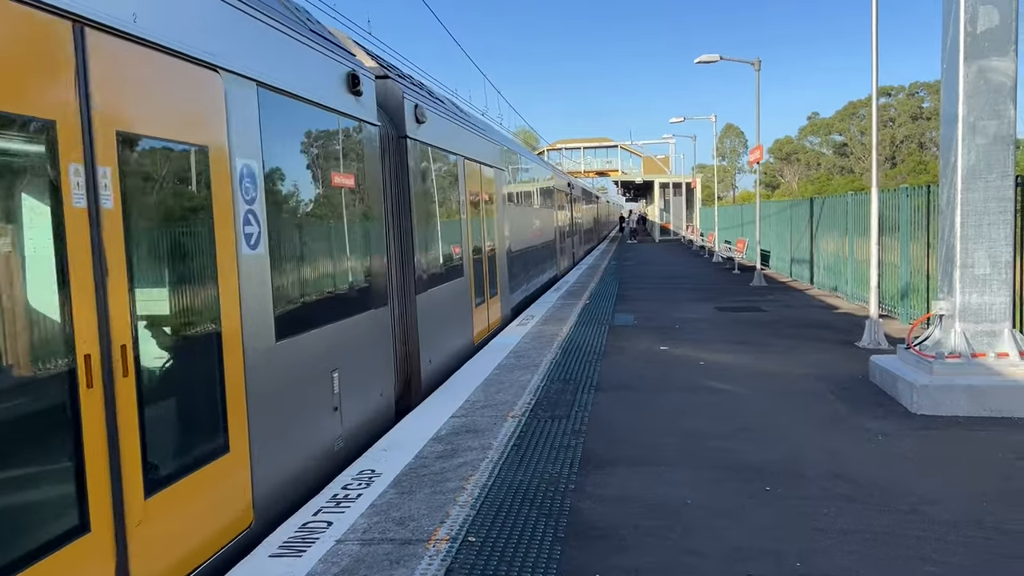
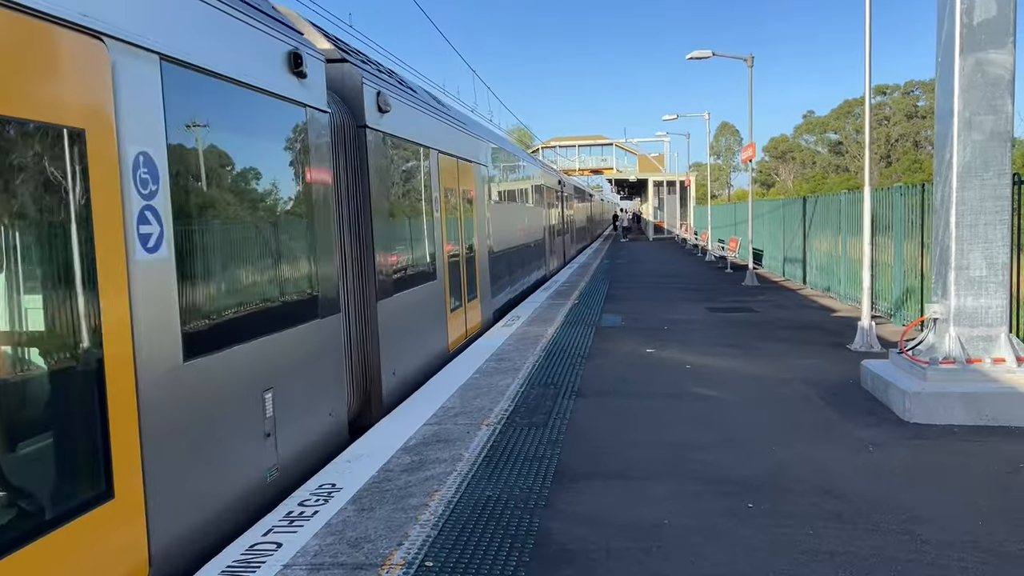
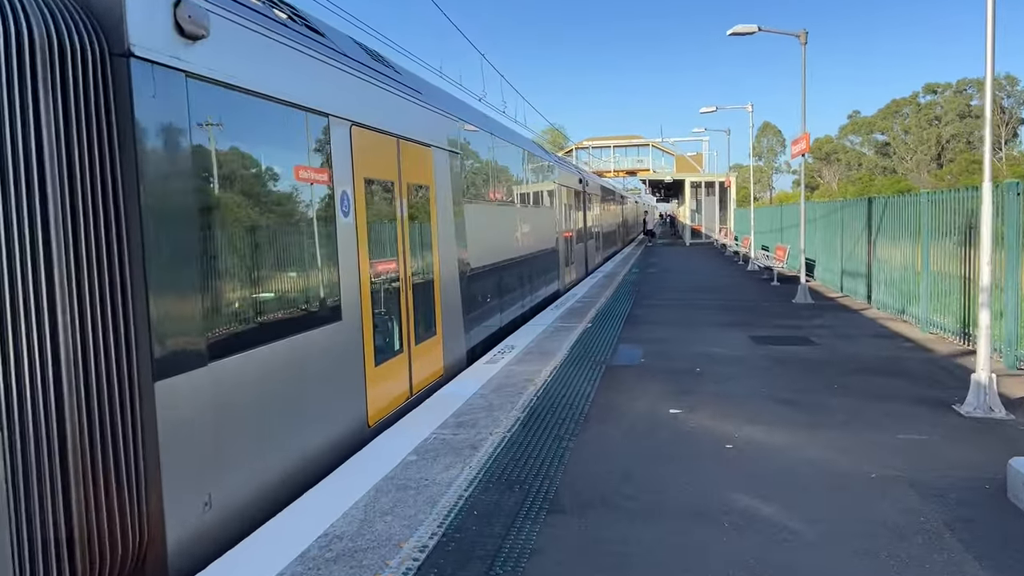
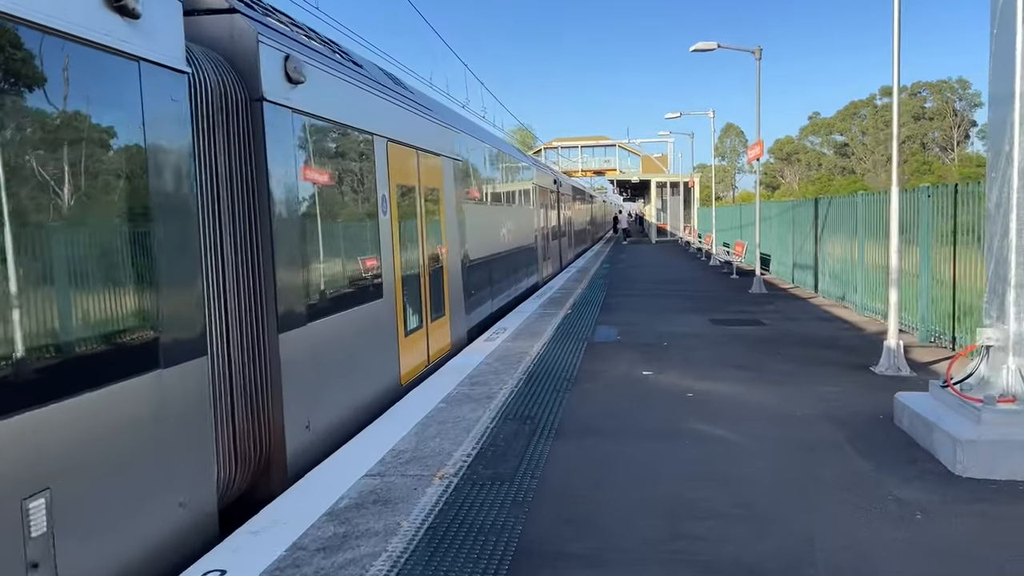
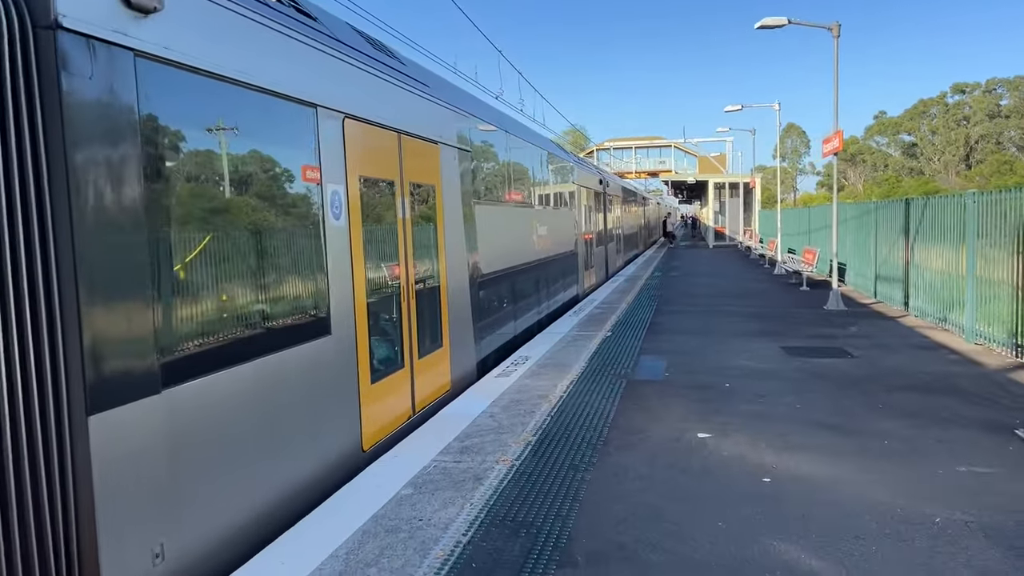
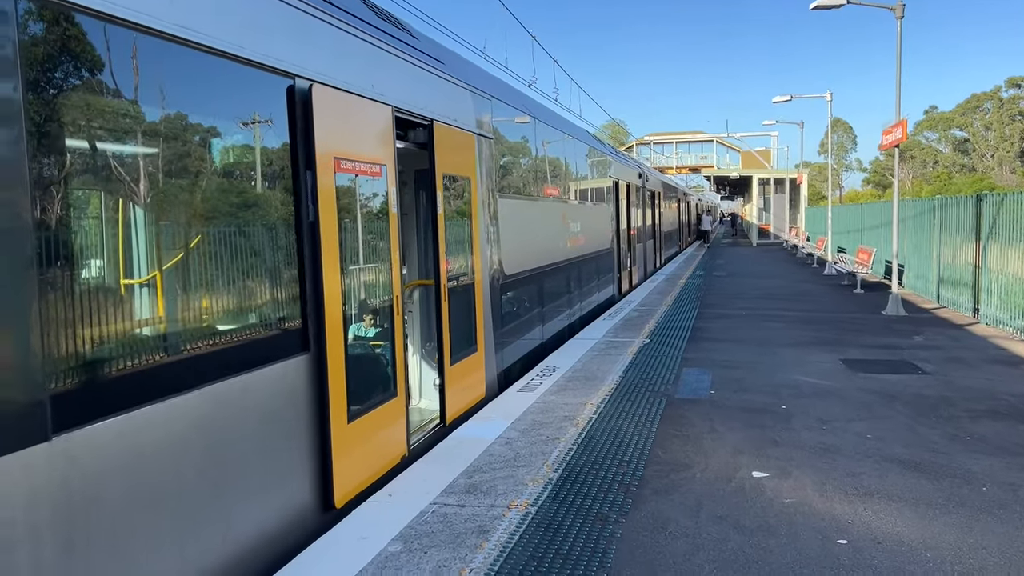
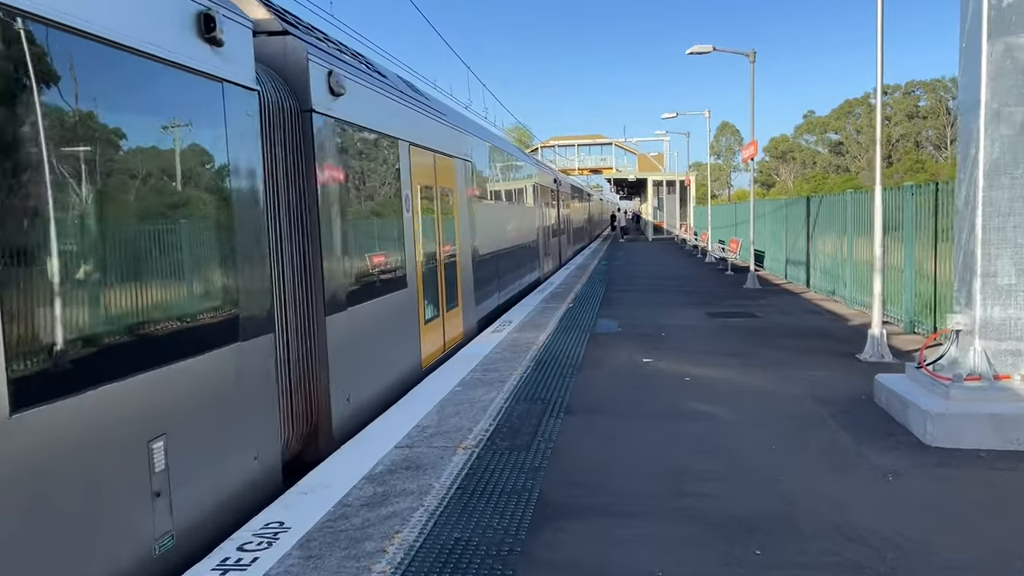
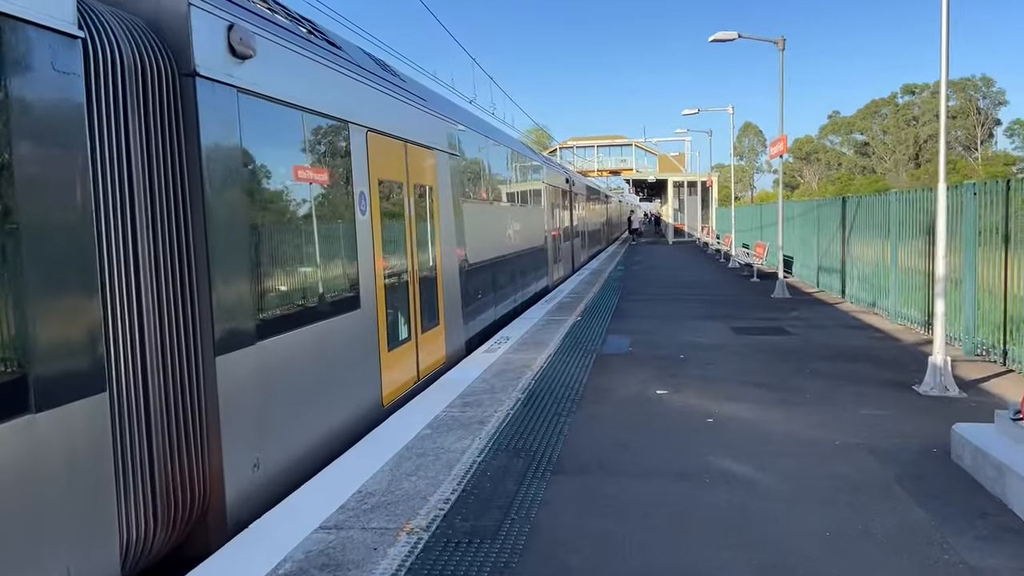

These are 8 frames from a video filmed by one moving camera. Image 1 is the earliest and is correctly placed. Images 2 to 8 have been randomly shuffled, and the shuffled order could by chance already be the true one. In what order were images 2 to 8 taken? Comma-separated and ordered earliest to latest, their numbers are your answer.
2, 7, 4, 8, 3, 5, 6
